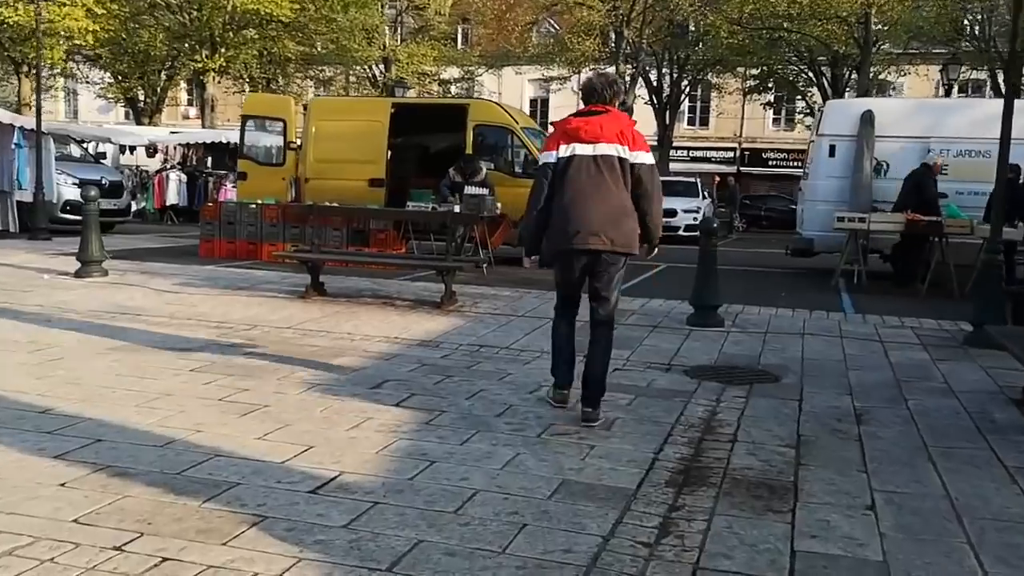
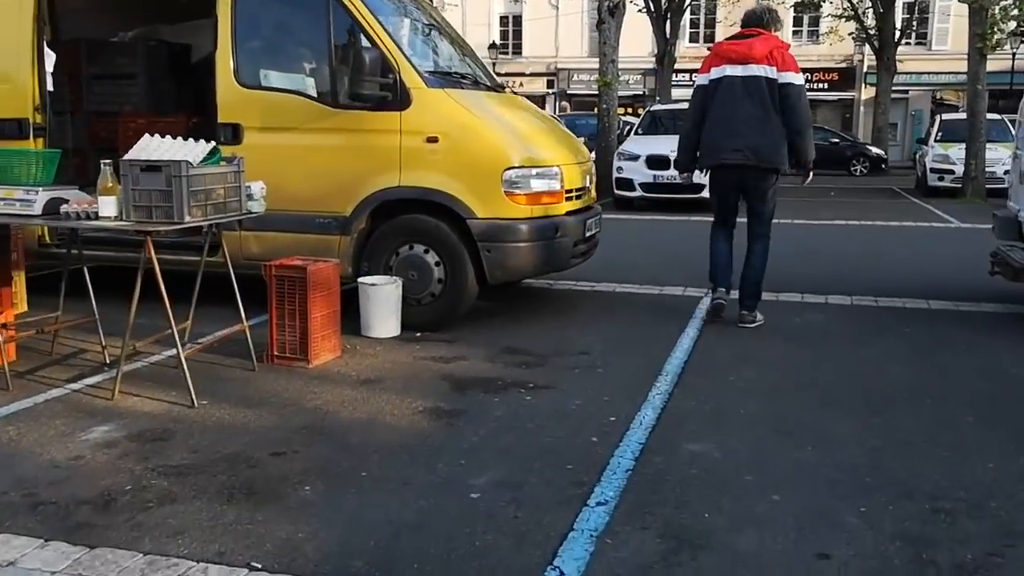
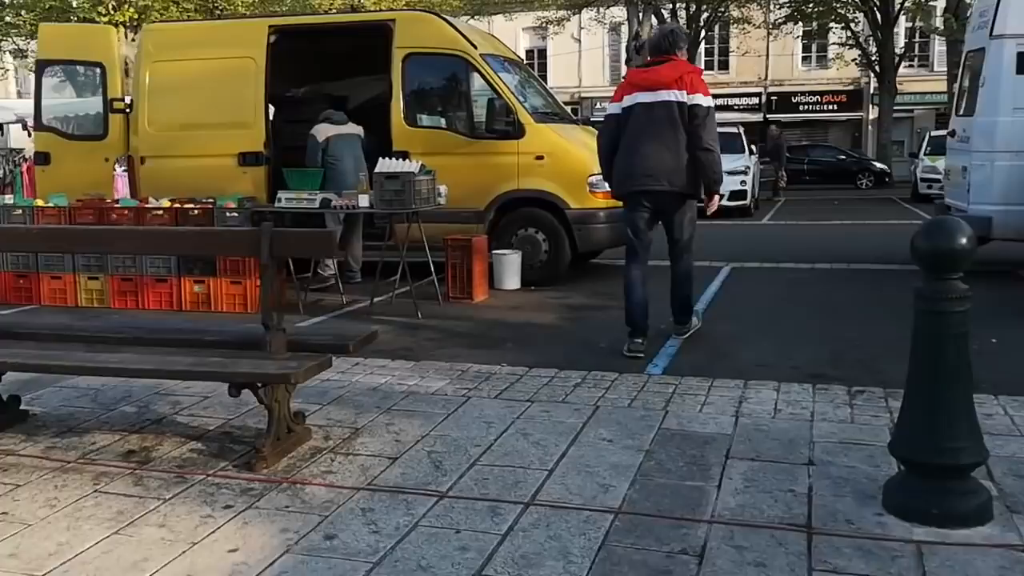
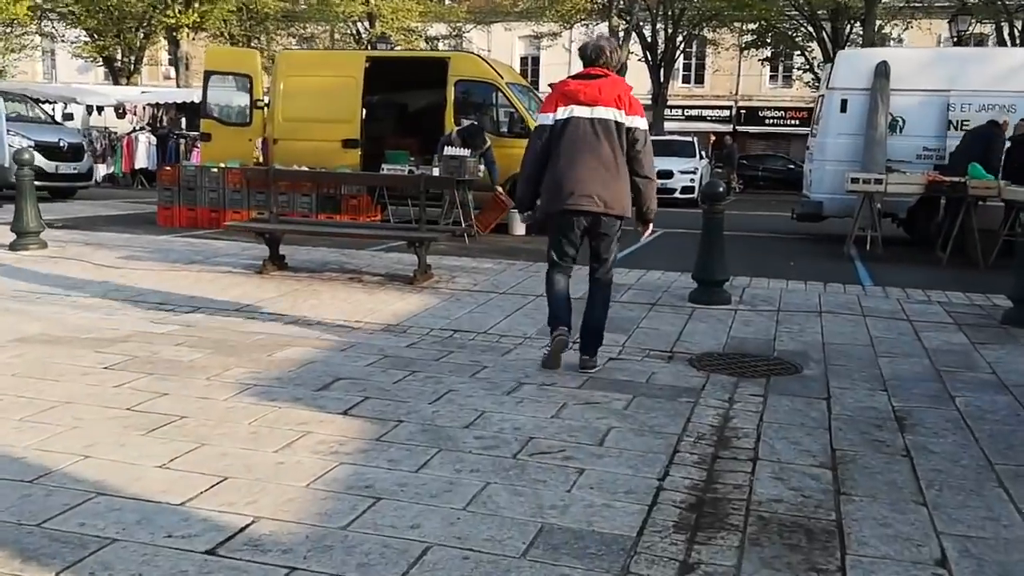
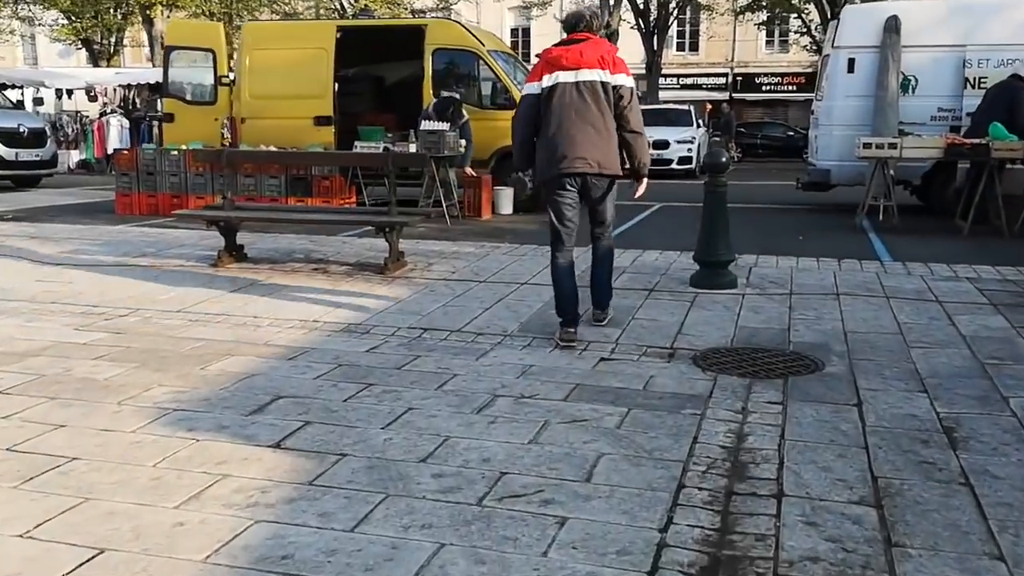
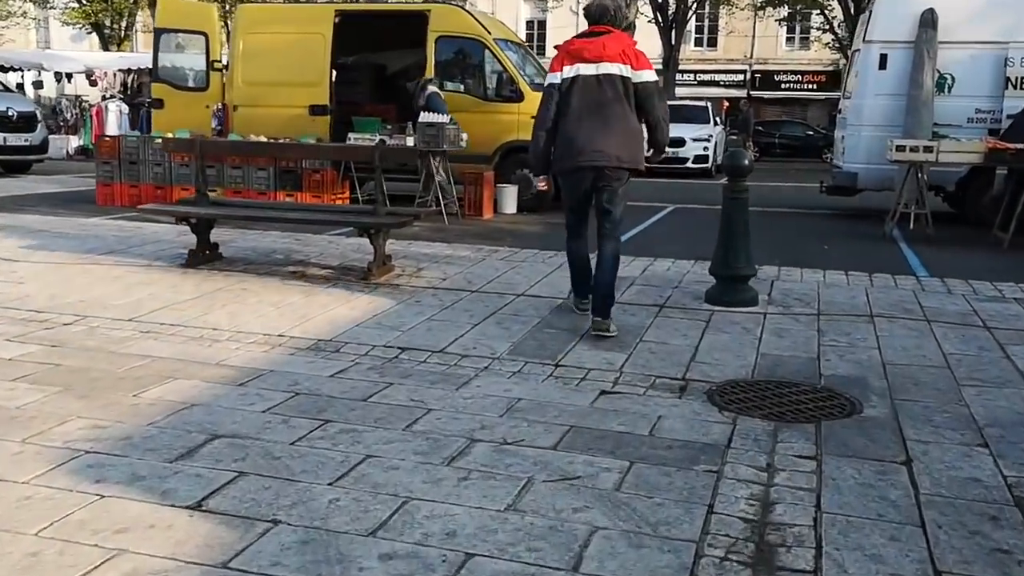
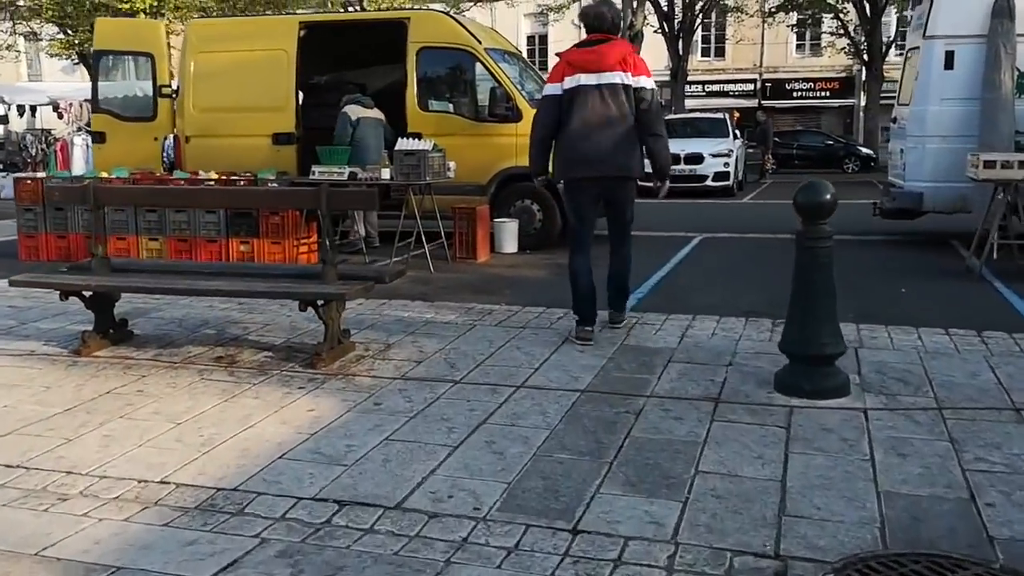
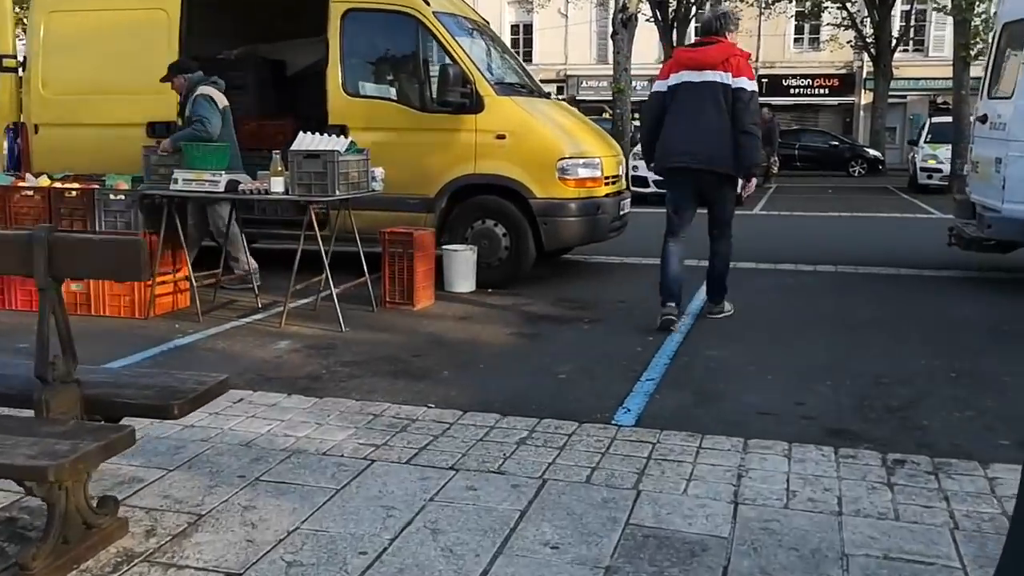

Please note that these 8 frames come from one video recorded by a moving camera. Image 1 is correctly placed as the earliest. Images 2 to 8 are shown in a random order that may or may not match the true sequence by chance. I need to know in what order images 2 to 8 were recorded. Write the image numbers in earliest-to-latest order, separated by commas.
4, 5, 6, 7, 3, 8, 2
